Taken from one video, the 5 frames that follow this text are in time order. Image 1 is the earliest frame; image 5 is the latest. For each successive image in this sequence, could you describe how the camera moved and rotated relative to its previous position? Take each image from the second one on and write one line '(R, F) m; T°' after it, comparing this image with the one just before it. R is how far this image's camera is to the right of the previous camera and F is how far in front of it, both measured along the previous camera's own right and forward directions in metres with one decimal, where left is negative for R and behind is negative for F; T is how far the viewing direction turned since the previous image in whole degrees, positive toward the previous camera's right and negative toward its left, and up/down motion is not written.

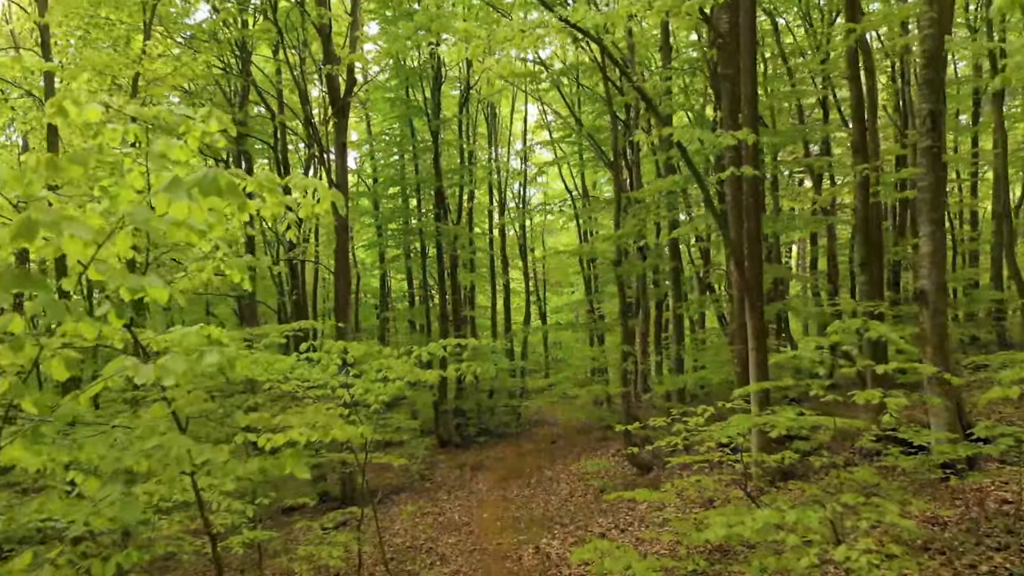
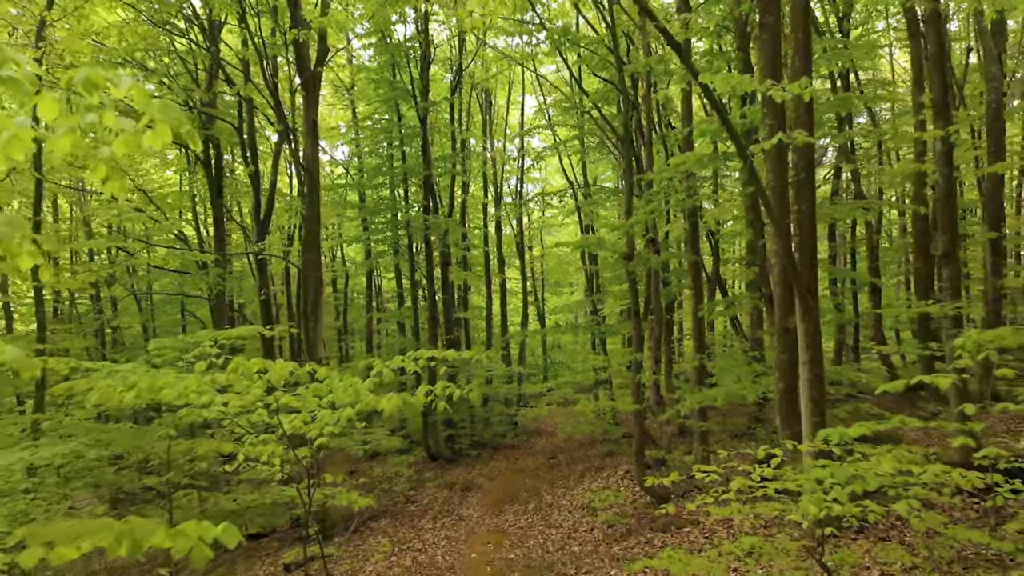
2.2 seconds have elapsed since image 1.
(+0.1, +1.6) m; 0°
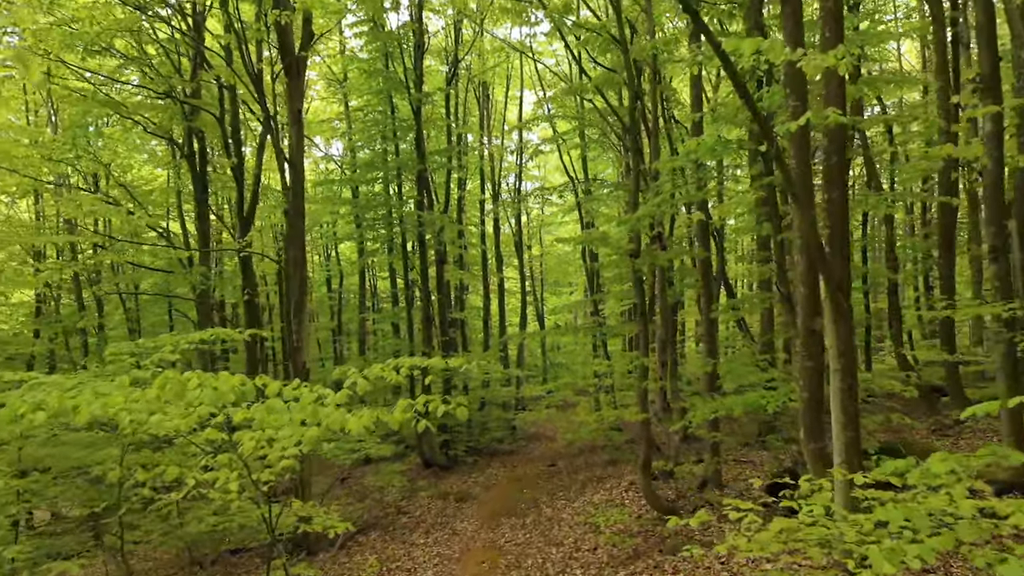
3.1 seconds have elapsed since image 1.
(0.0, +0.7) m; 0°
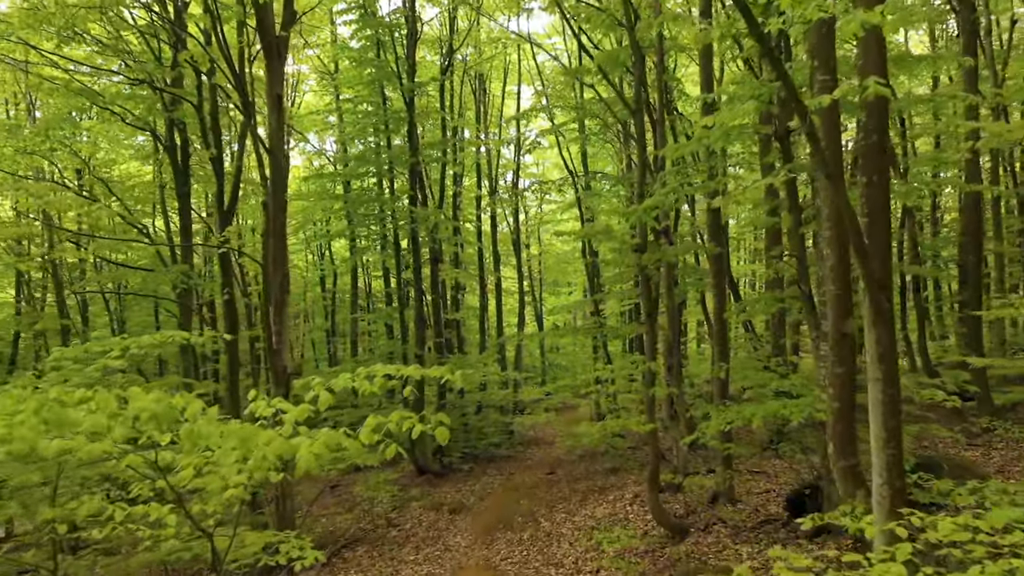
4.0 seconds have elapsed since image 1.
(0.0, +0.7) m; 0°
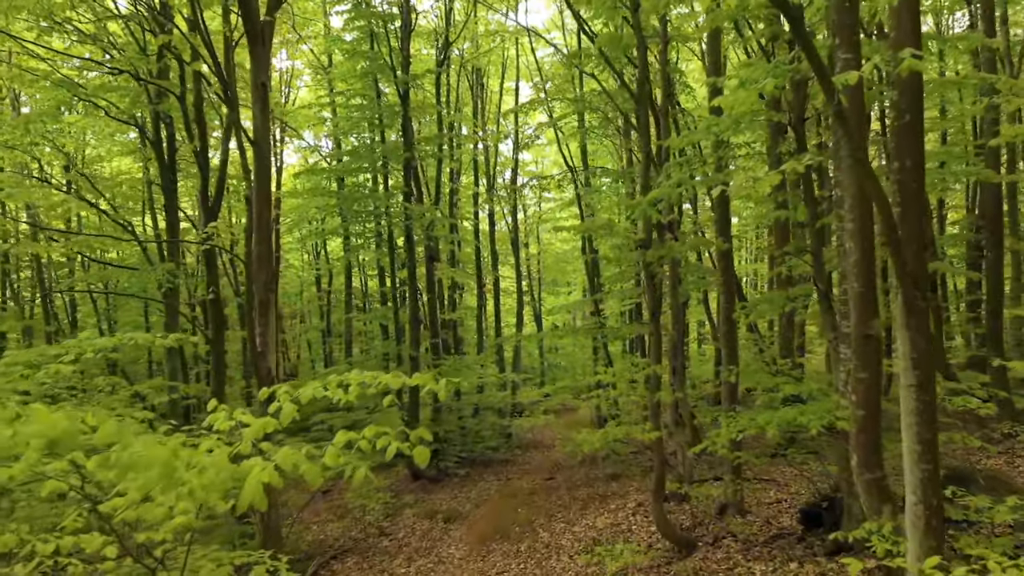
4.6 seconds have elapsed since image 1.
(0.0, +0.5) m; 0°
